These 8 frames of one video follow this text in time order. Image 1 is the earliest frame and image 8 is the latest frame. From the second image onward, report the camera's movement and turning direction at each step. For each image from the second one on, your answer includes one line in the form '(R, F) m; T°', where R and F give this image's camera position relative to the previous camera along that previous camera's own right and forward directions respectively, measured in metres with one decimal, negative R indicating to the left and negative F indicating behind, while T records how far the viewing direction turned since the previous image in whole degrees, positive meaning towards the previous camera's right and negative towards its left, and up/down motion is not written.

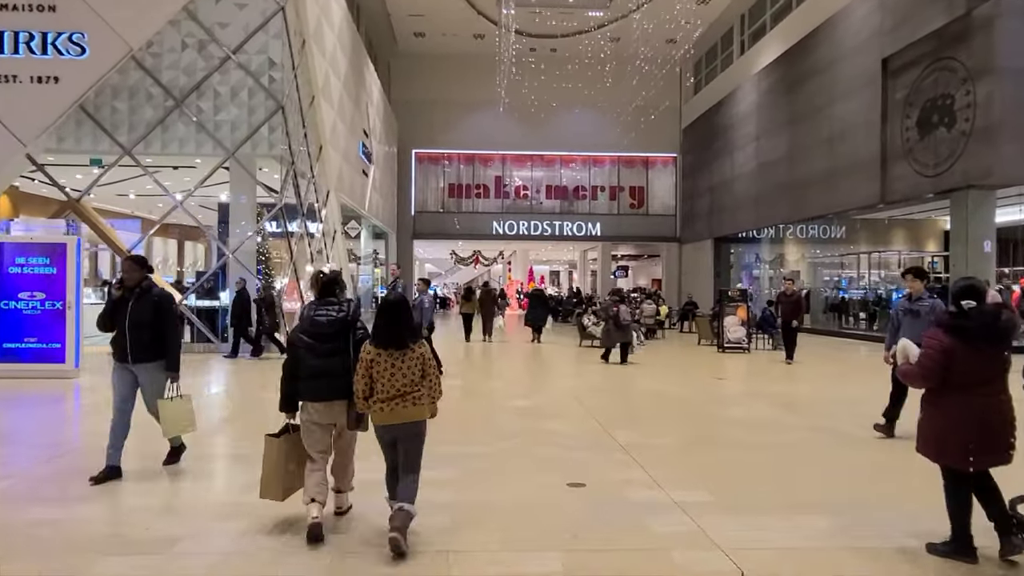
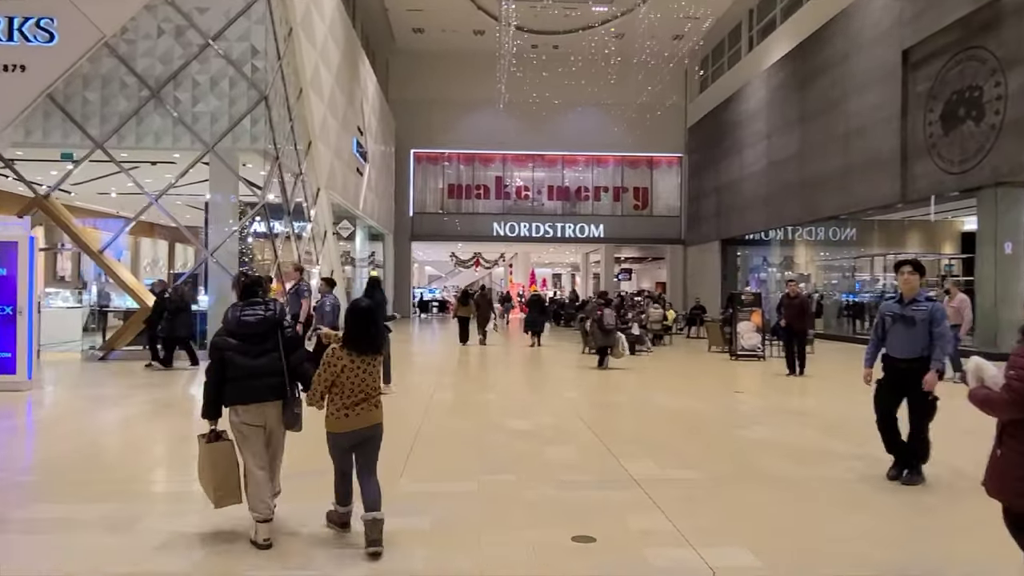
(+0.1, +0.9) m; 0°
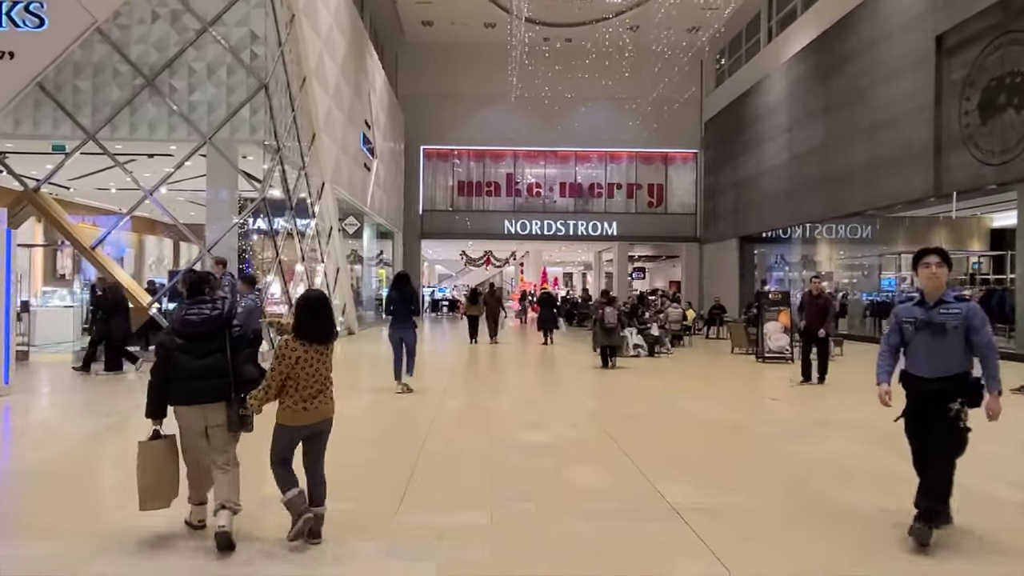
(0.0, +0.7) m; -1°
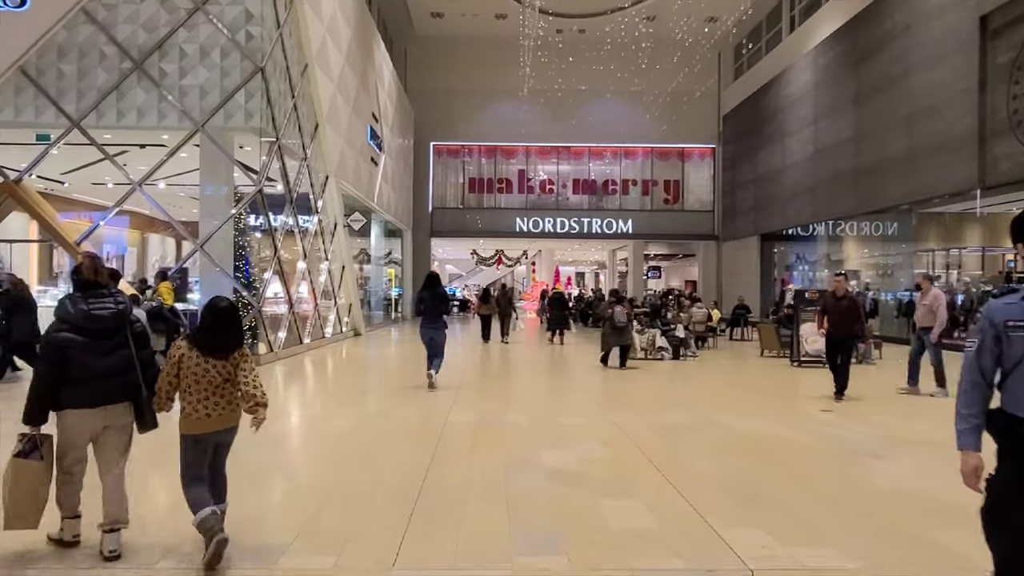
(-0.1, +0.9) m; -1°
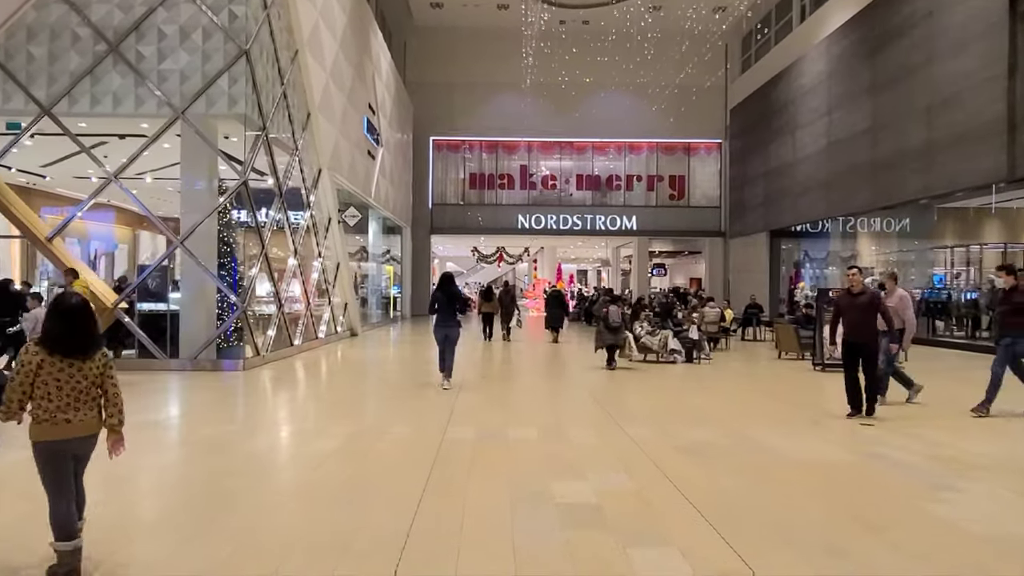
(0.0, +0.8) m; 0°
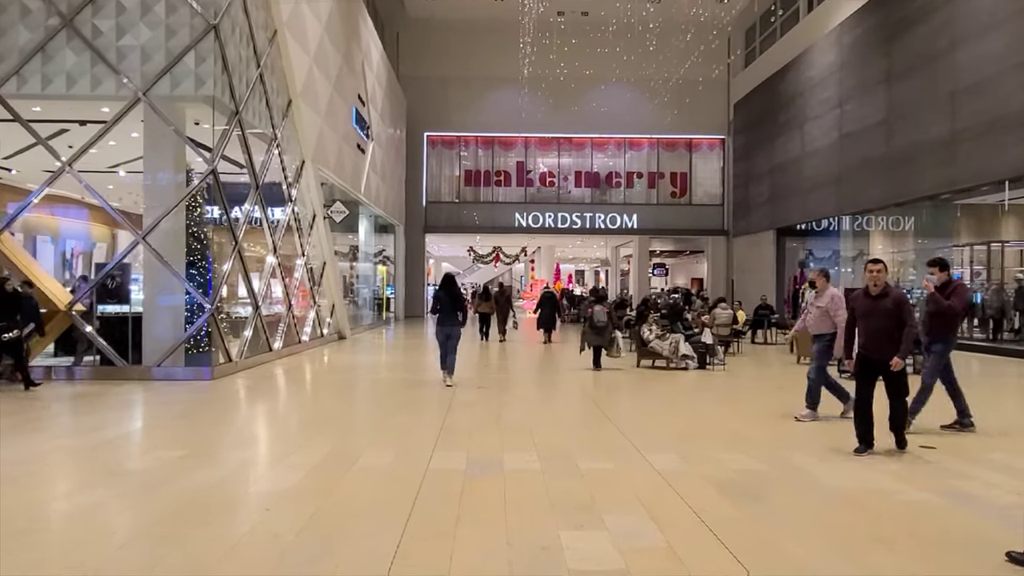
(0.0, +1.0) m; 0°
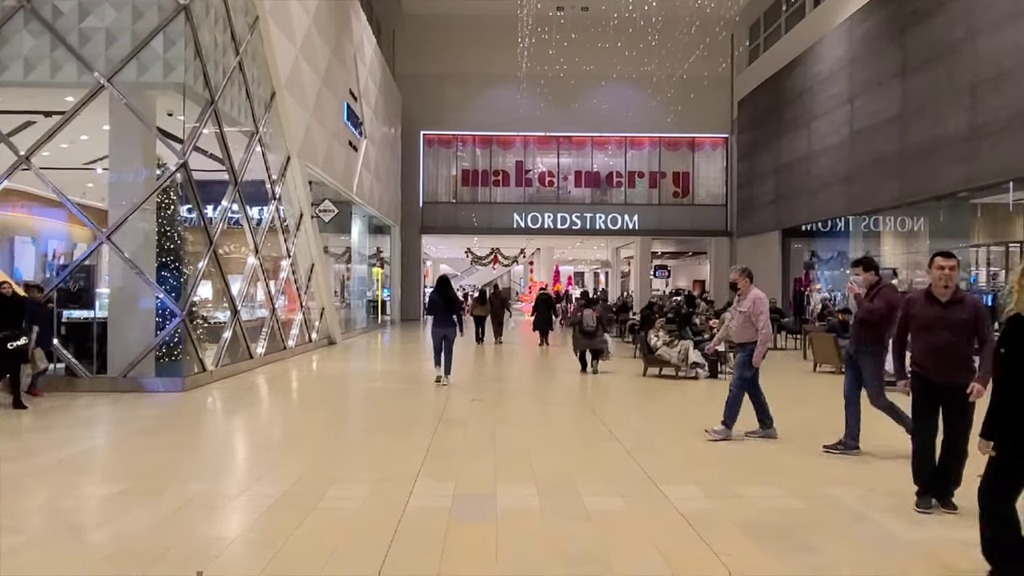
(0.0, +0.8) m; 0°
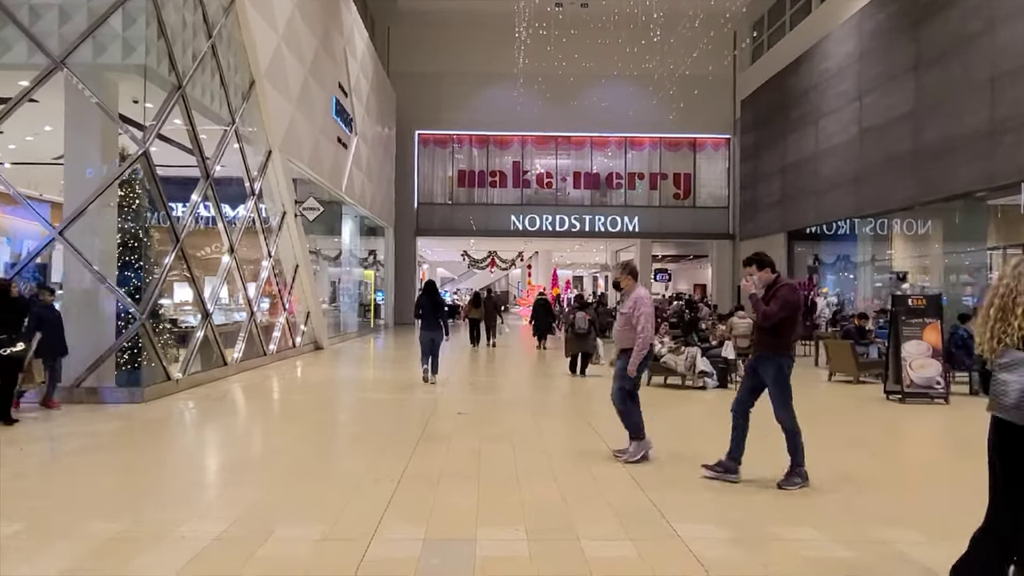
(+0.1, +0.8) m; 0°
